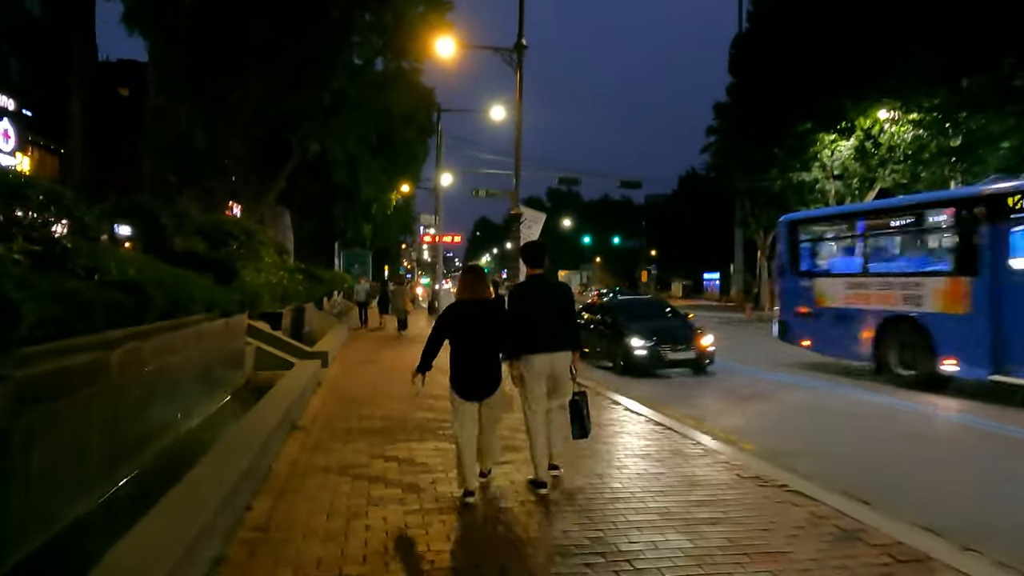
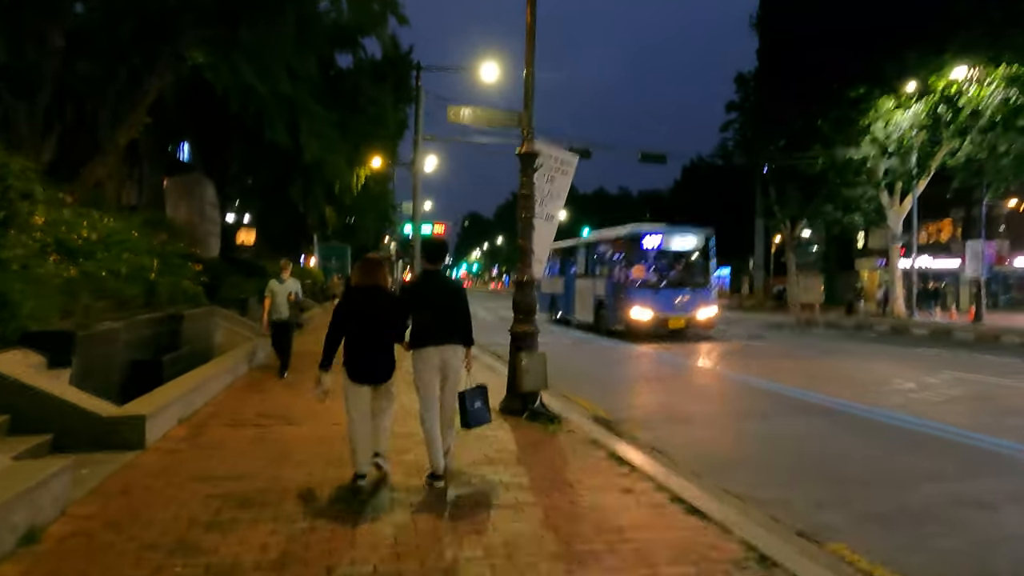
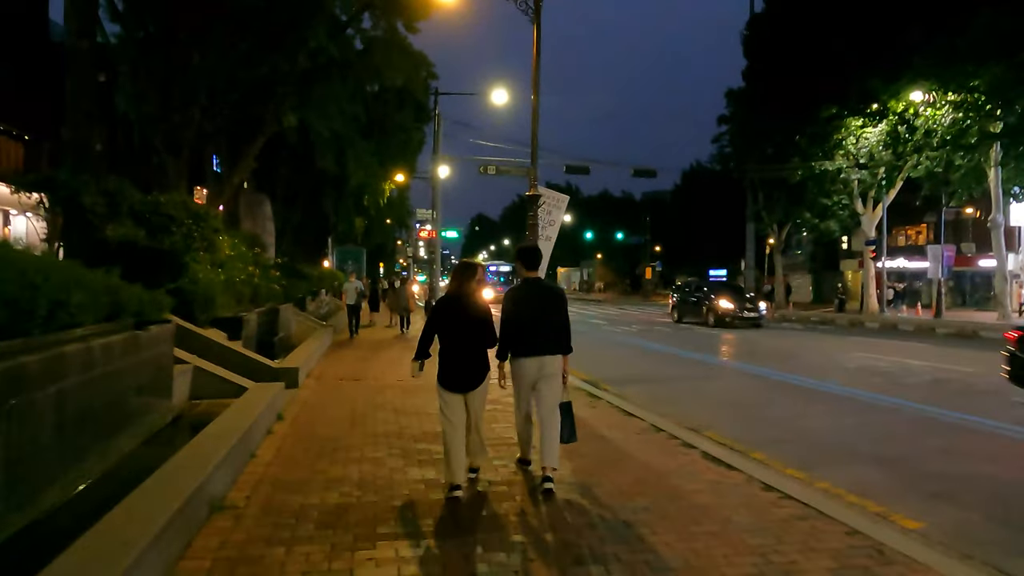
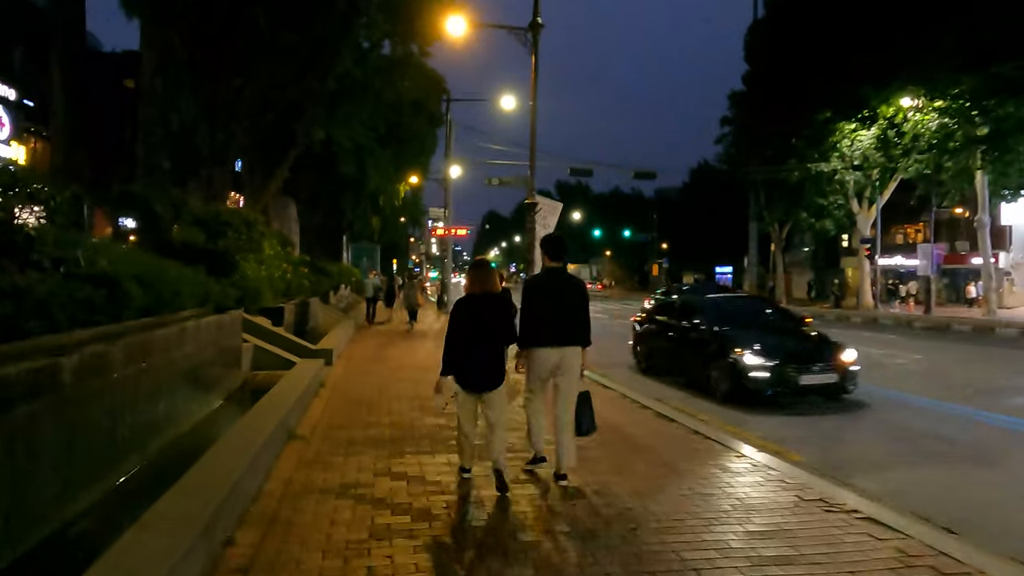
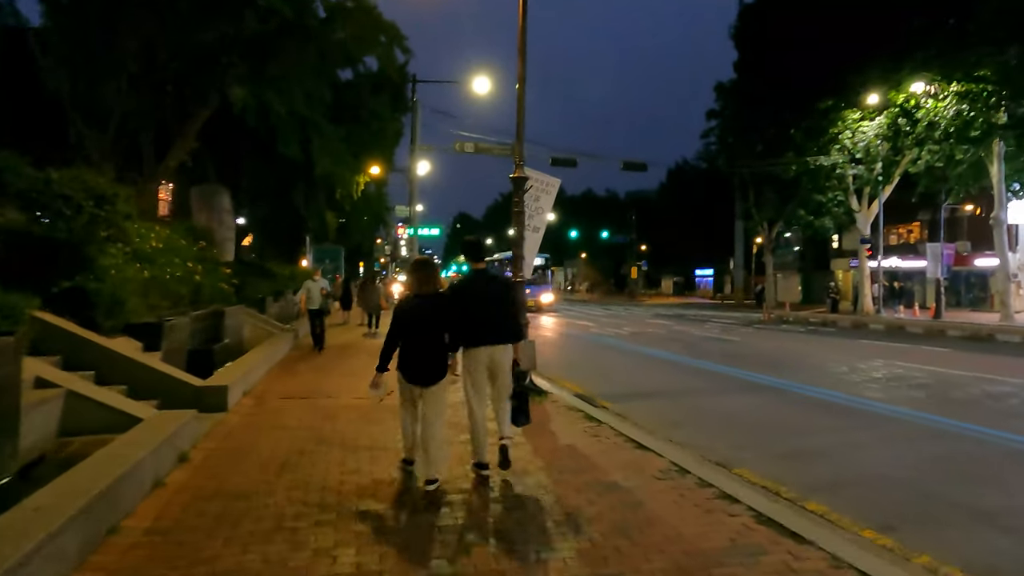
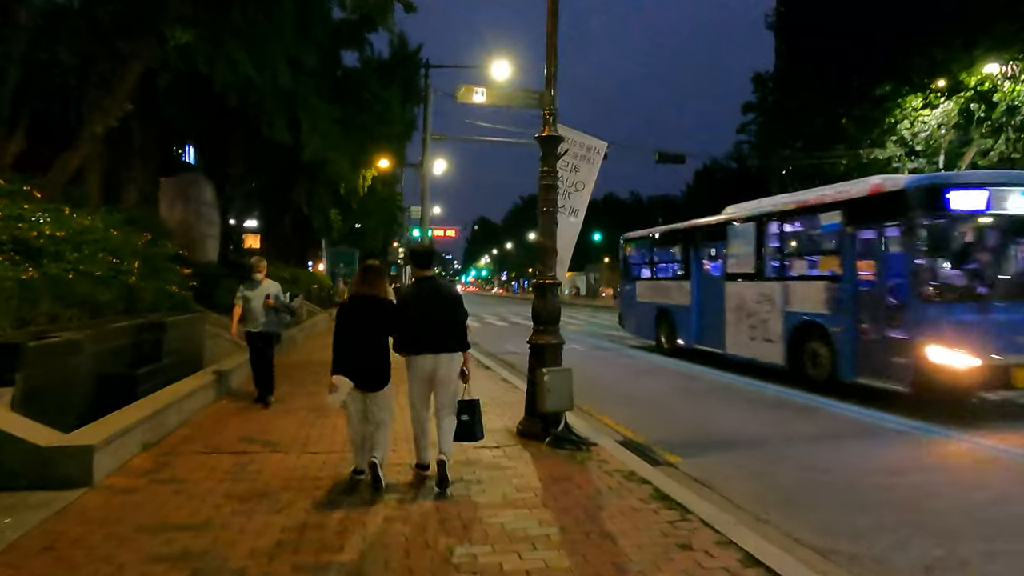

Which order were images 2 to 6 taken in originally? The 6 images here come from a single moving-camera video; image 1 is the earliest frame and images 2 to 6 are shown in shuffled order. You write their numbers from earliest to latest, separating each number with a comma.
4, 3, 5, 2, 6
